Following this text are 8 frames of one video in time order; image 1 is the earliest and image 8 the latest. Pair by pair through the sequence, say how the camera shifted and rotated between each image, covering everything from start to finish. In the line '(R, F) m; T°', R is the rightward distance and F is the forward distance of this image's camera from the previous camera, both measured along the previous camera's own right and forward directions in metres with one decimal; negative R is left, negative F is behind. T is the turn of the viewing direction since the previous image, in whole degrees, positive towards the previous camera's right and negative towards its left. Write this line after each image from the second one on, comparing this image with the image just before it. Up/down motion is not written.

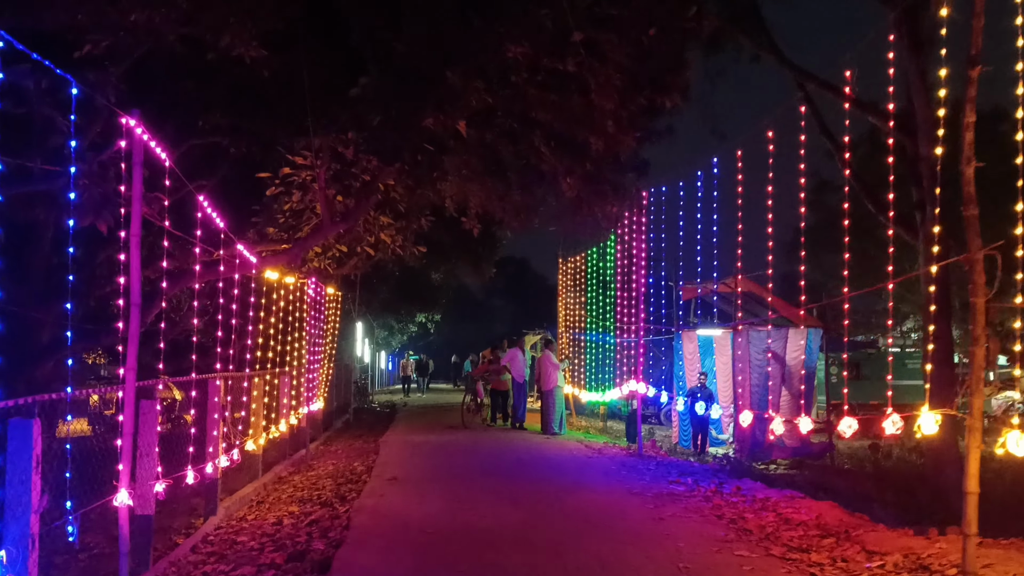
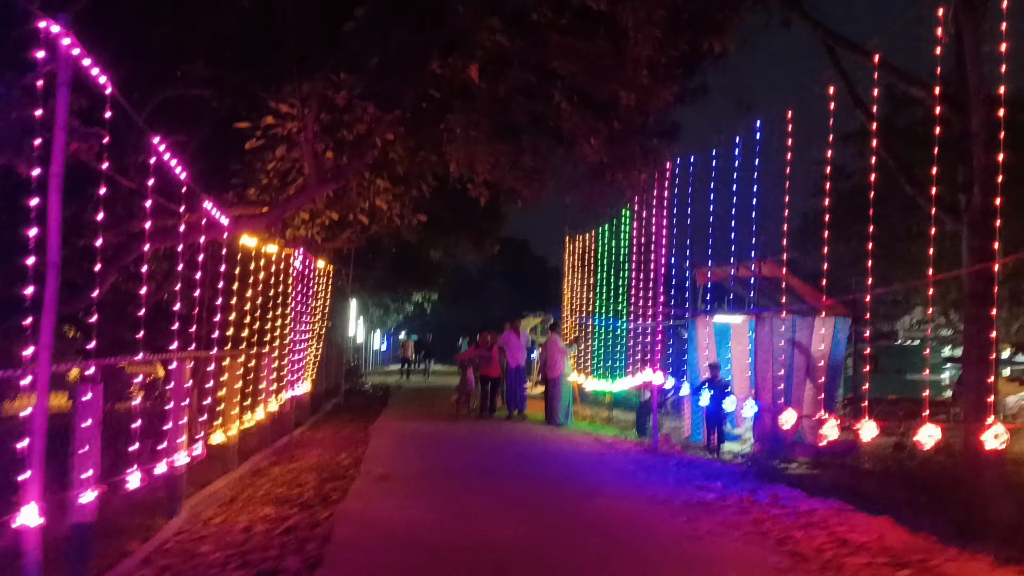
(-0.2, +1.2) m; 0°
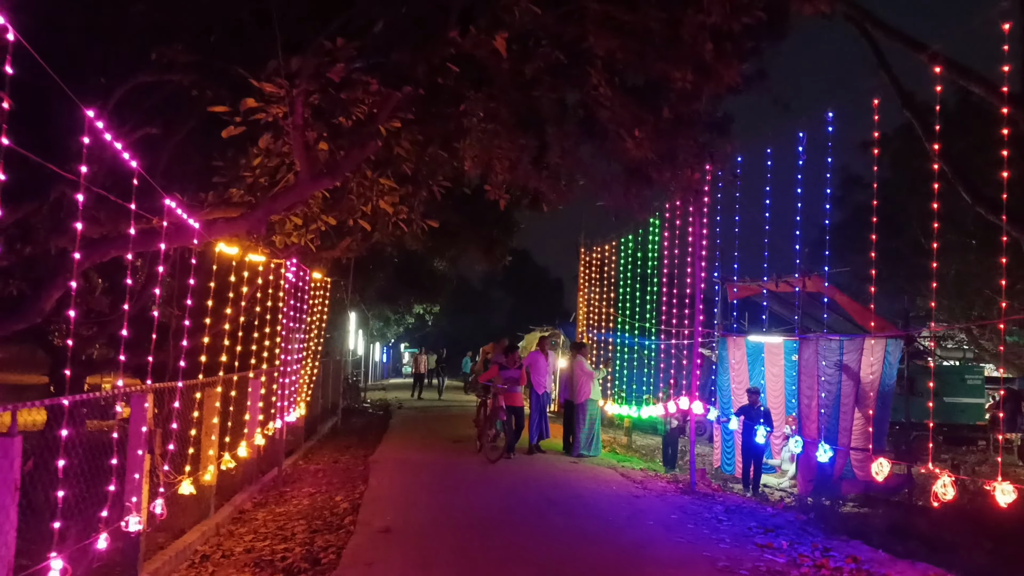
(-0.2, +1.4) m; 0°
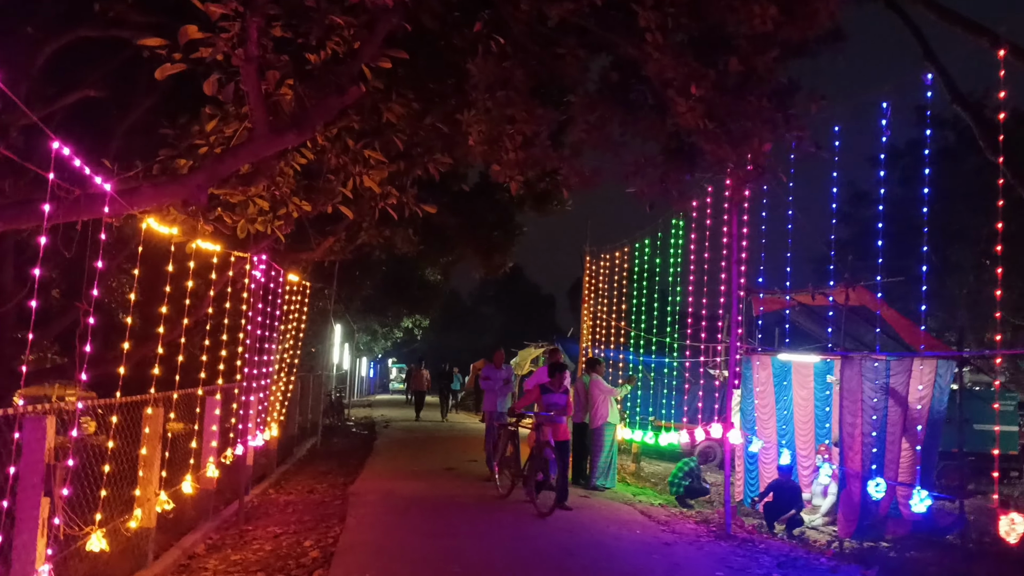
(-0.2, +1.6) m; +1°
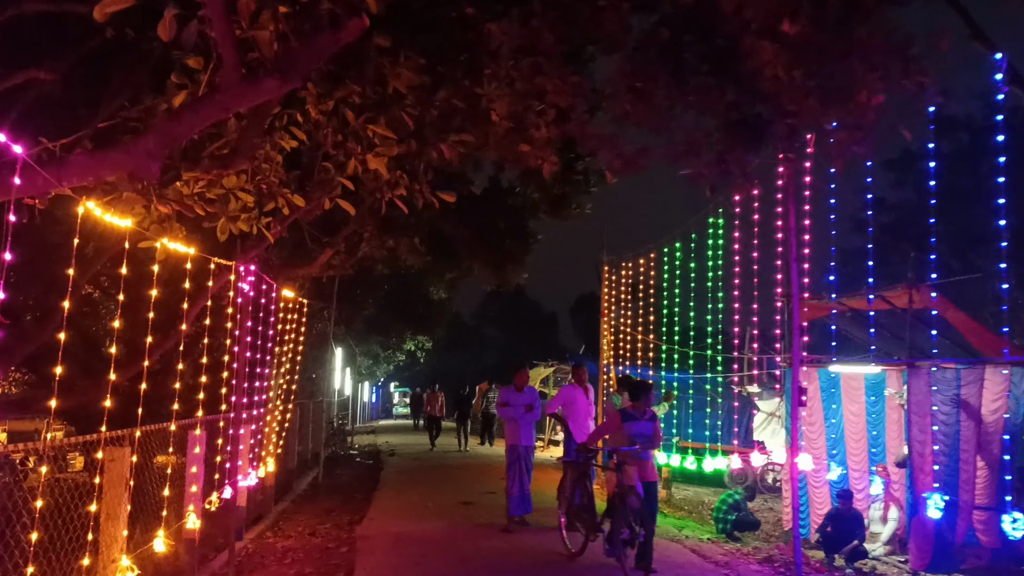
(-0.3, +1.2) m; 0°
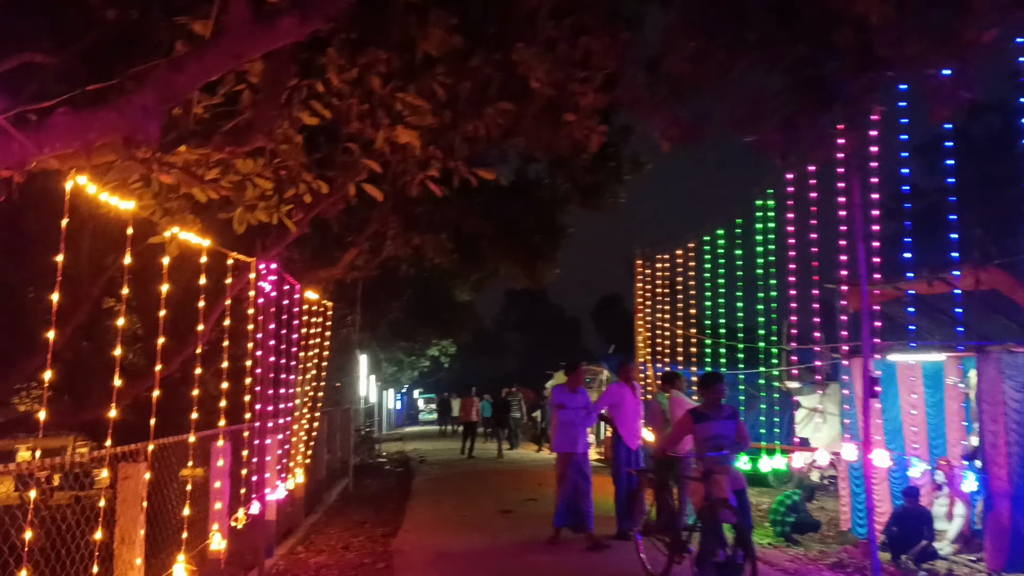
(-0.2, +0.6) m; -1°
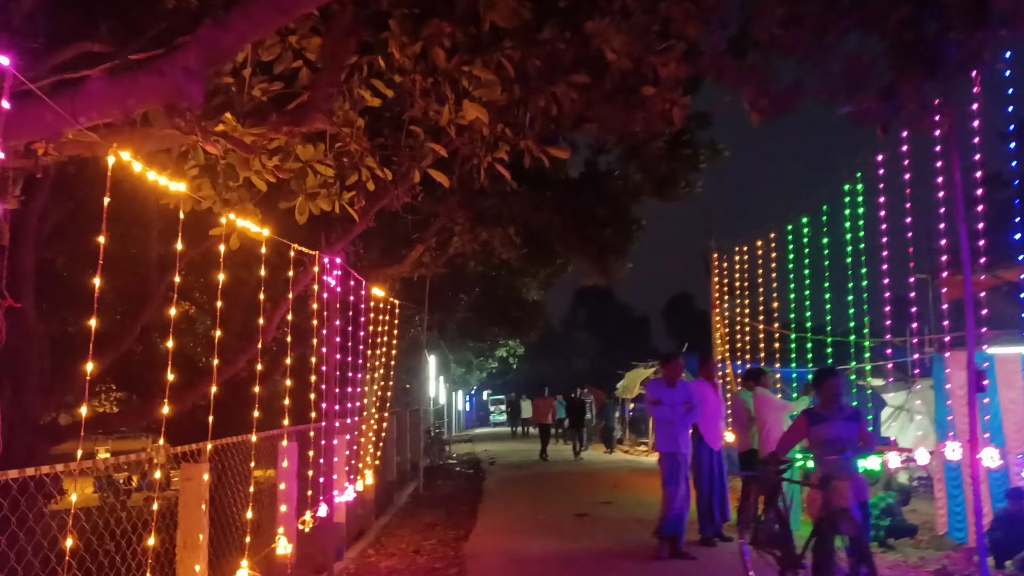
(-0.1, +0.4) m; -4°
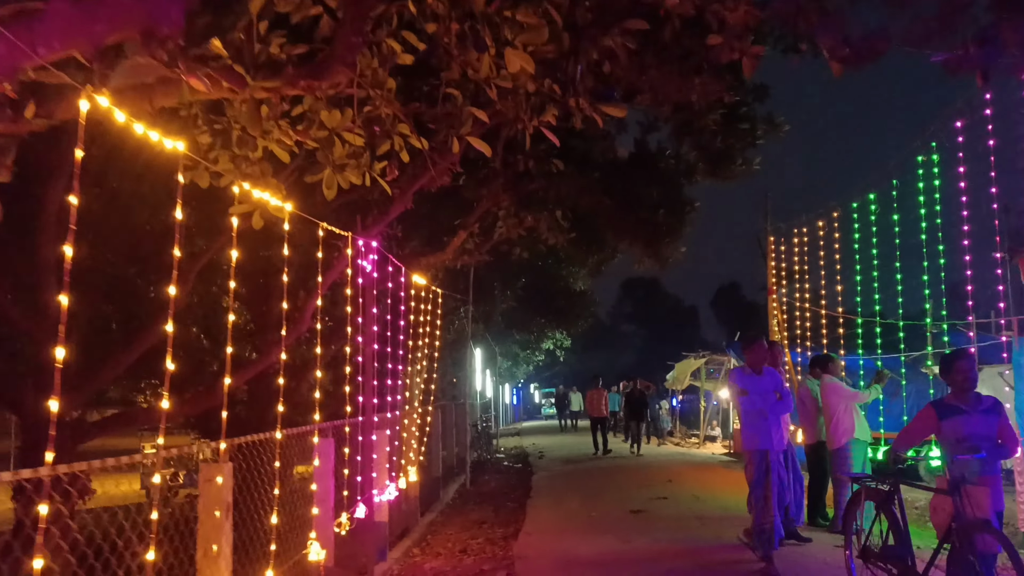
(0.0, +0.5) m; -3°
